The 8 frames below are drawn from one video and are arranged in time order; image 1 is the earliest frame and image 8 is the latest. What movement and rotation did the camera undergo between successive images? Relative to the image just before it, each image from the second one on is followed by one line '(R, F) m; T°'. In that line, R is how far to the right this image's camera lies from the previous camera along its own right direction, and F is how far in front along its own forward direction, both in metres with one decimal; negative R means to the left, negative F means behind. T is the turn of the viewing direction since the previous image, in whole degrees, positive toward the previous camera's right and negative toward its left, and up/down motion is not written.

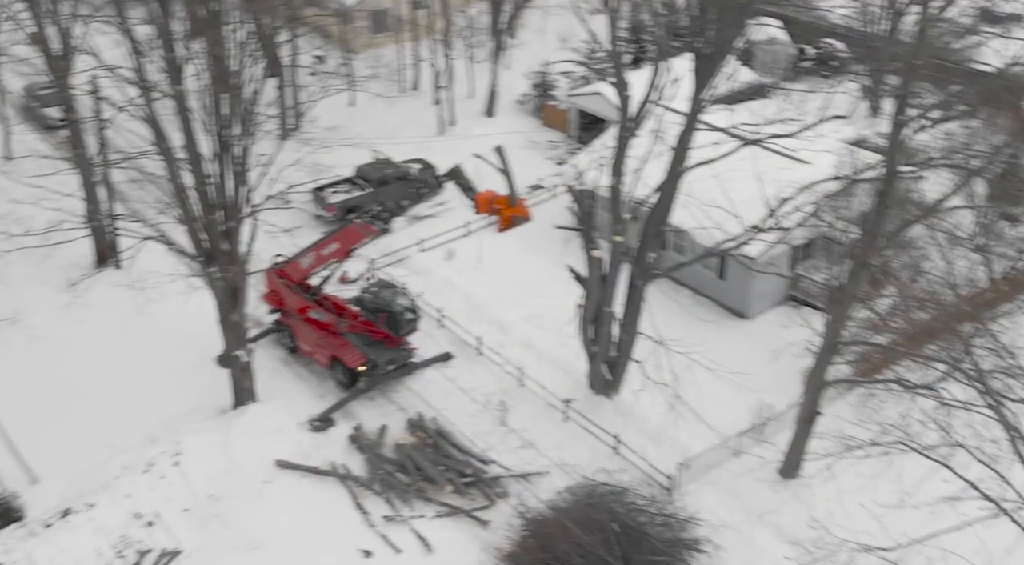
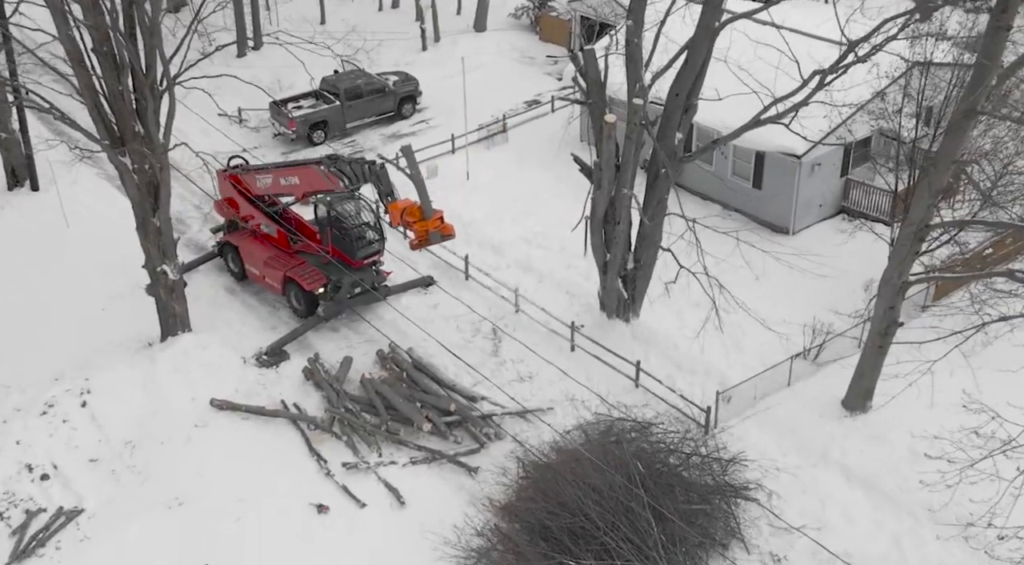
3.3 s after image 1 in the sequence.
(+0.1, +3.9) m; 0°
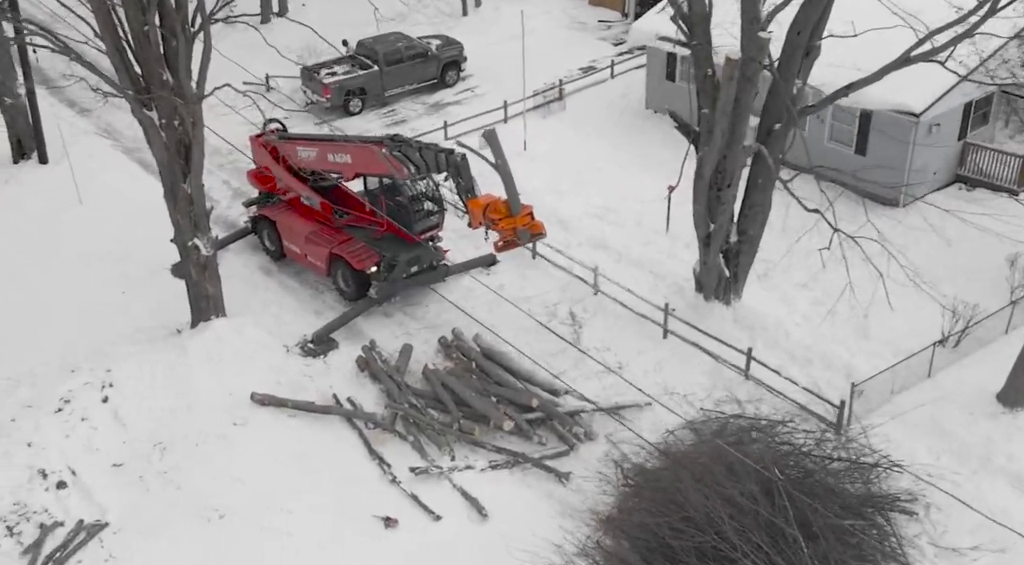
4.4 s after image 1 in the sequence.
(-1.1, +2.2) m; 0°
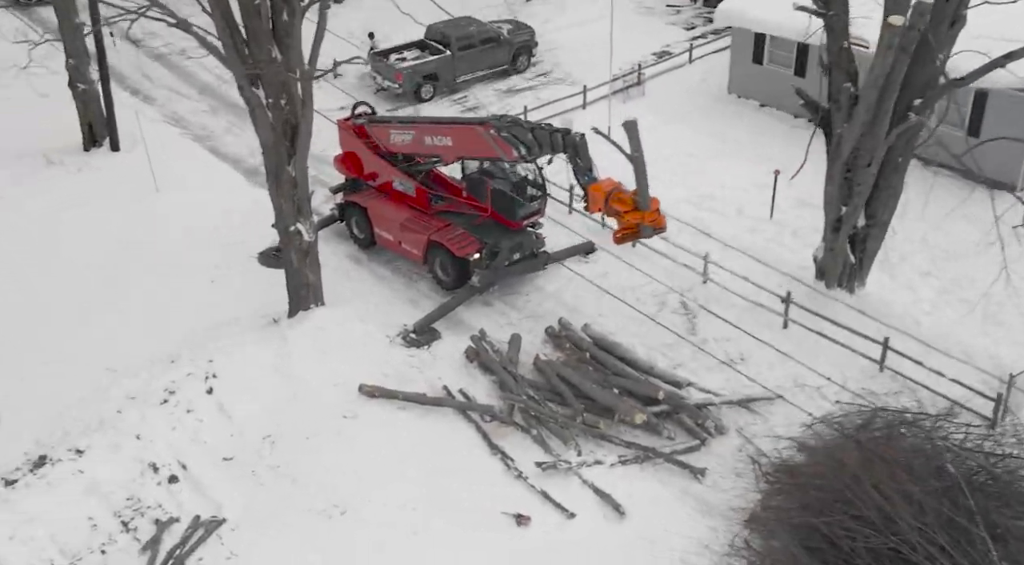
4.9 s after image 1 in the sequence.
(-1.3, +0.6) m; -1°
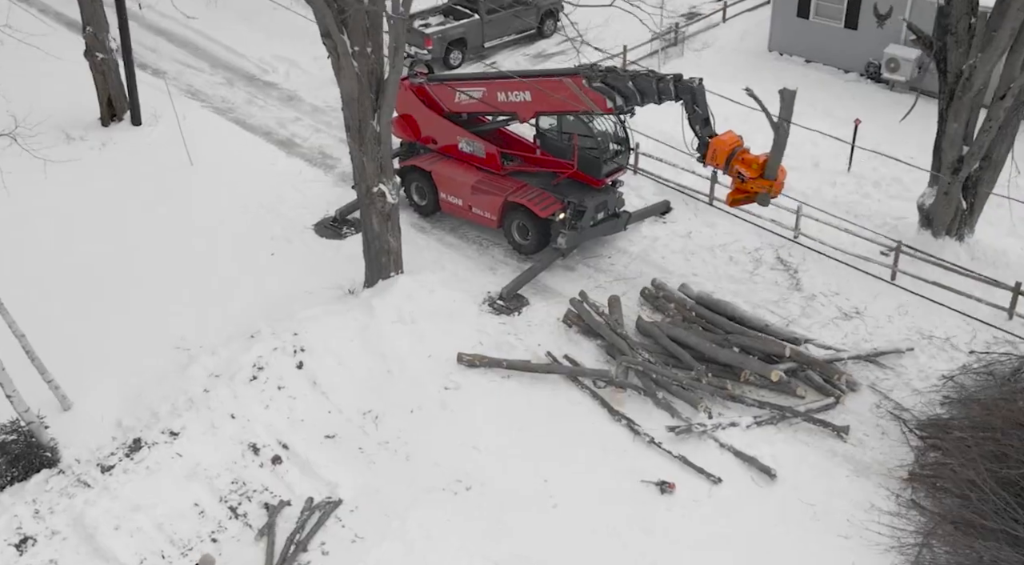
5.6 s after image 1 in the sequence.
(-1.8, +0.9) m; +2°
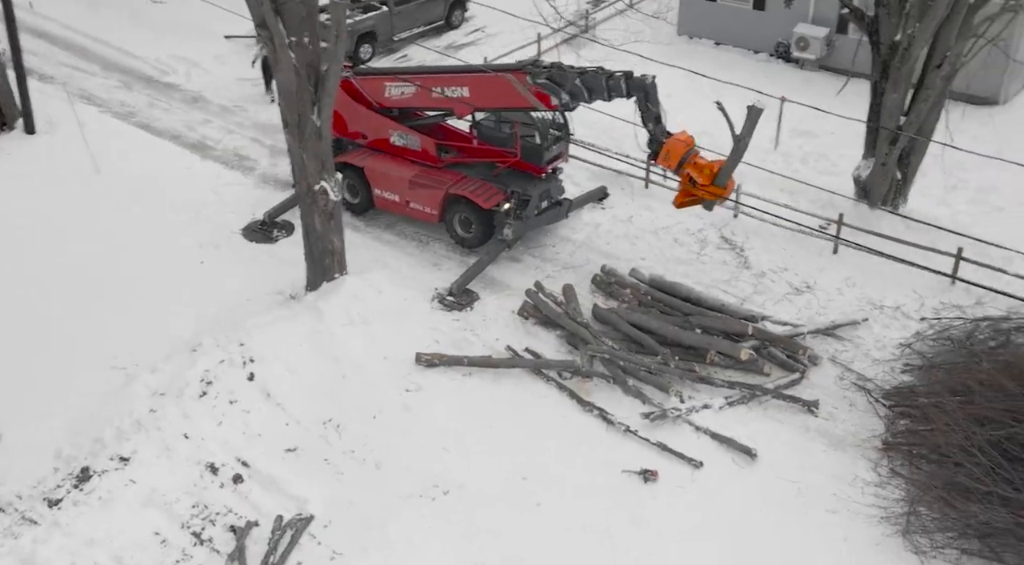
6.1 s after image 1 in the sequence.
(-0.7, +0.4) m; +6°
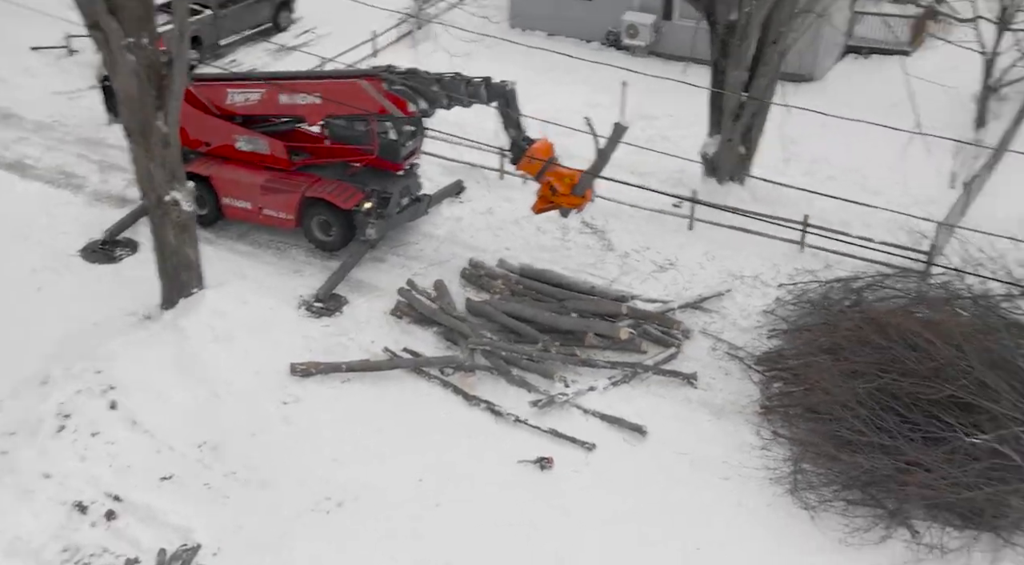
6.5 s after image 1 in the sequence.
(-0.4, +0.2) m; +10°
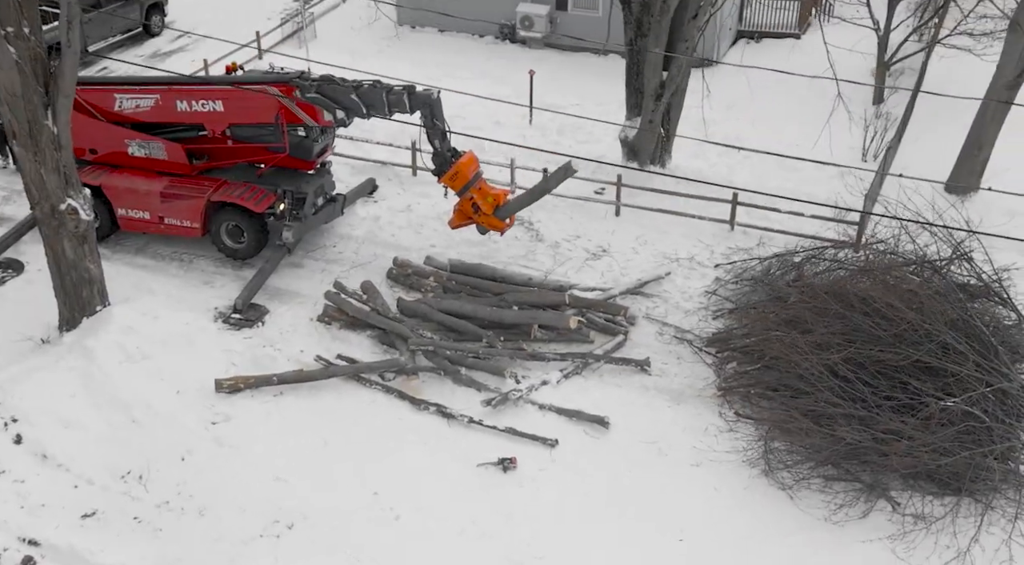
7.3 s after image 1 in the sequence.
(-0.7, +0.6) m; +7°
